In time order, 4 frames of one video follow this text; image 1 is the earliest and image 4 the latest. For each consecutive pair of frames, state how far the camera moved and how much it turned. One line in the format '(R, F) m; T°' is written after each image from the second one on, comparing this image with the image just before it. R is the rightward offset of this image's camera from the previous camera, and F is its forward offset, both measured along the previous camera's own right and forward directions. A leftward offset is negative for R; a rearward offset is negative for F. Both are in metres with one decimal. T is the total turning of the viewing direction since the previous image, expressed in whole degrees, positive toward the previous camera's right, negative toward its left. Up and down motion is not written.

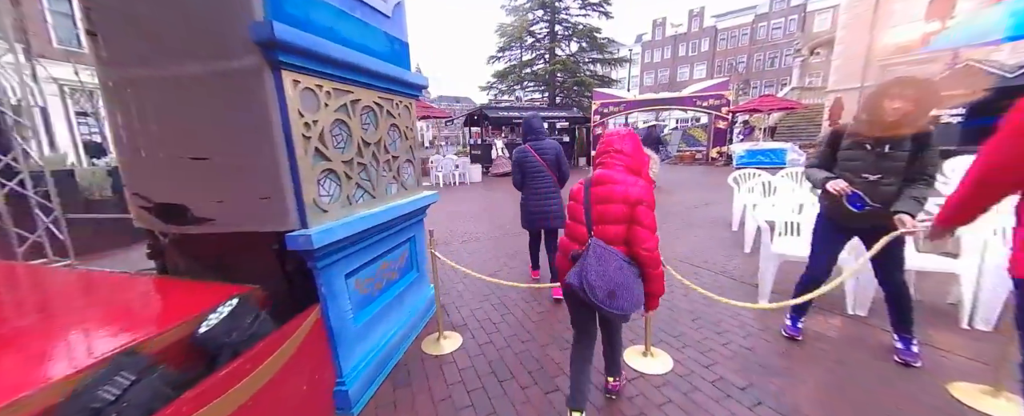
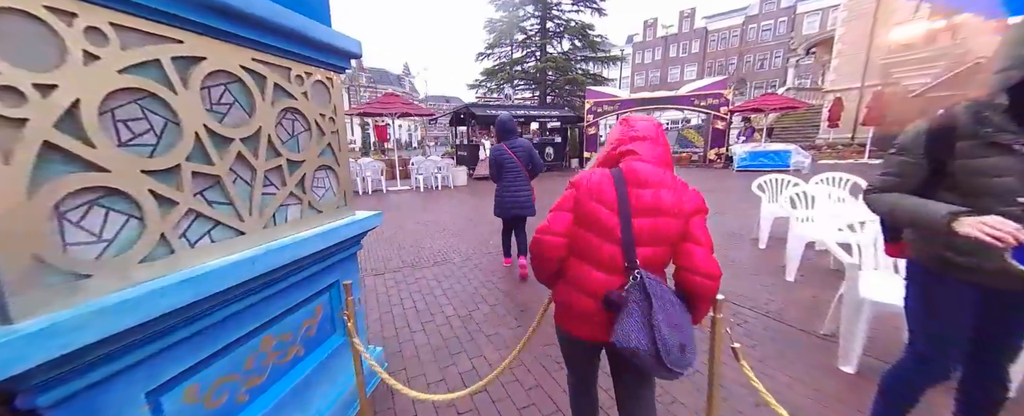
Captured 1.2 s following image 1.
(+0.1, +0.9) m; +2°
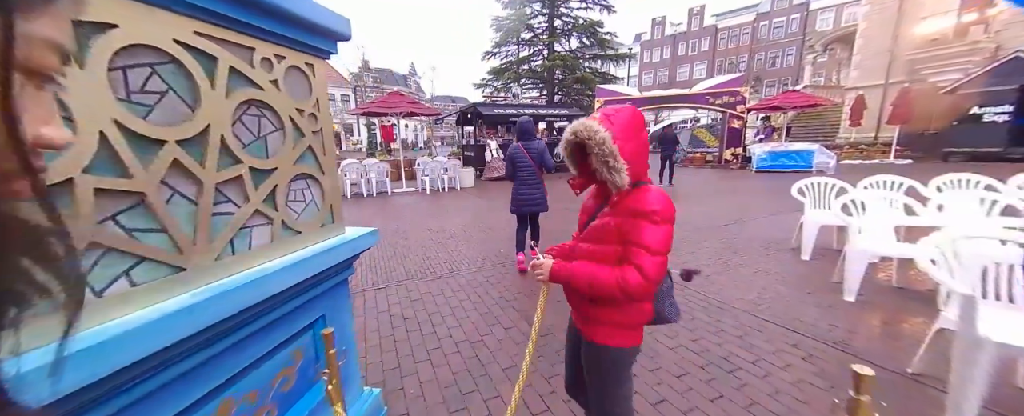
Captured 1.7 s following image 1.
(-0.1, +0.4) m; -1°
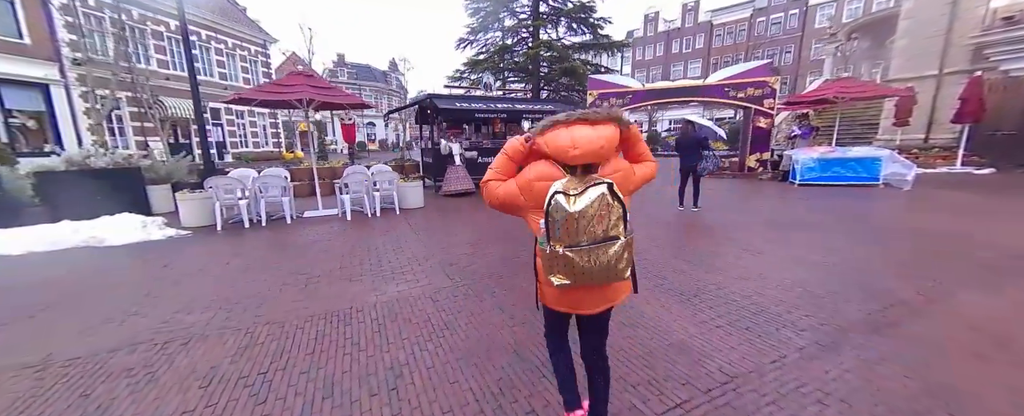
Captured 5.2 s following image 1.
(+0.6, +3.0) m; +2°
